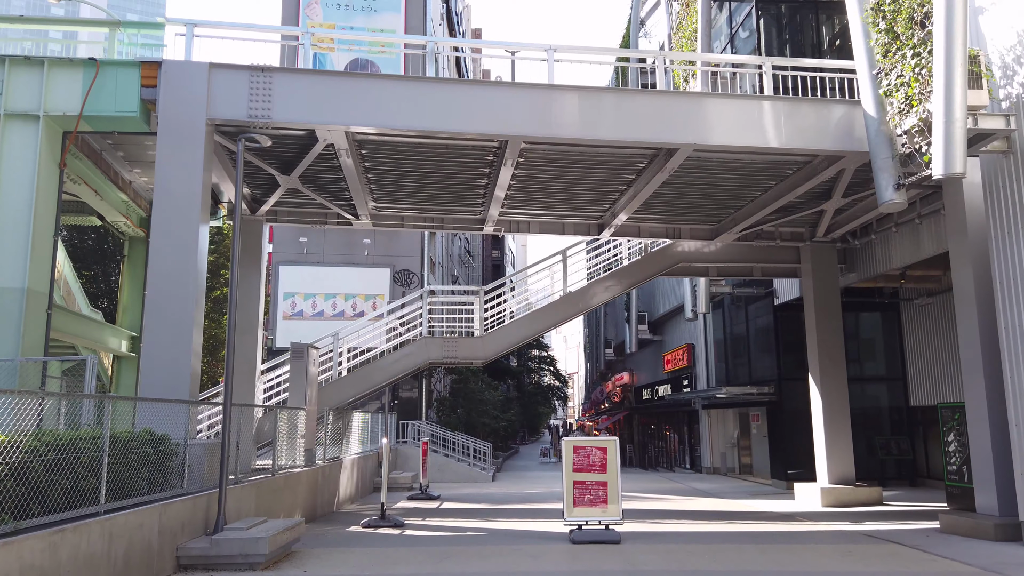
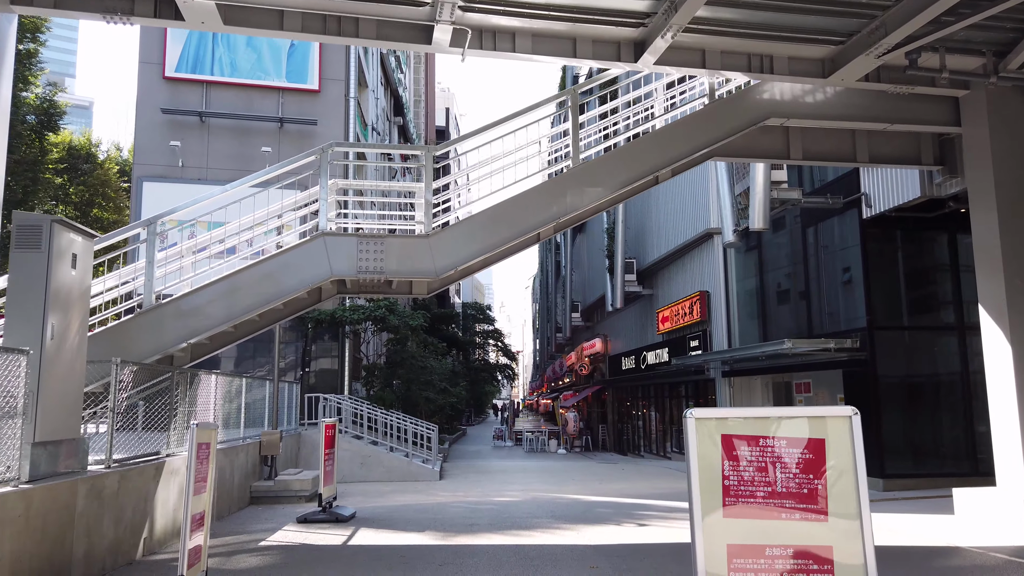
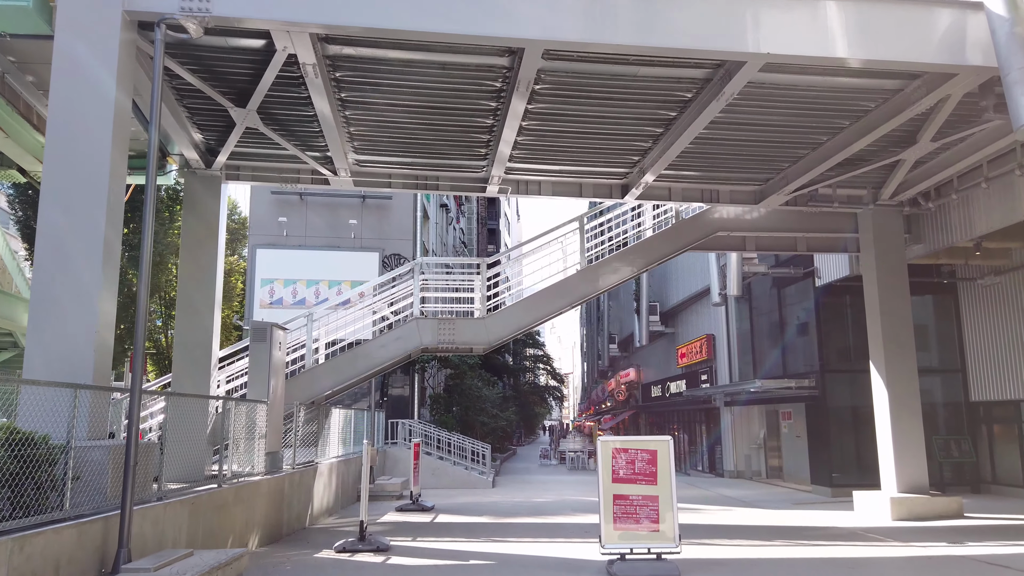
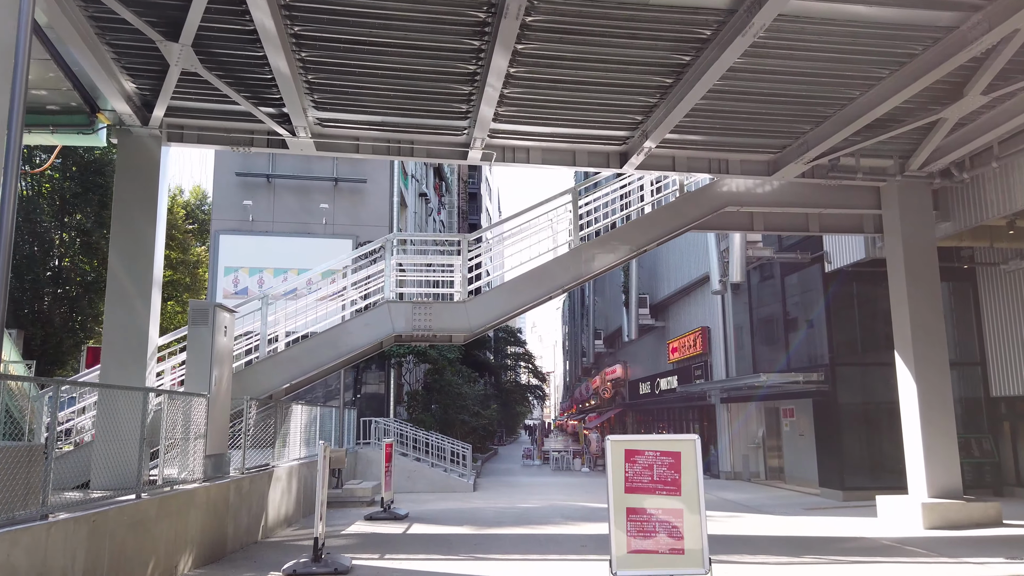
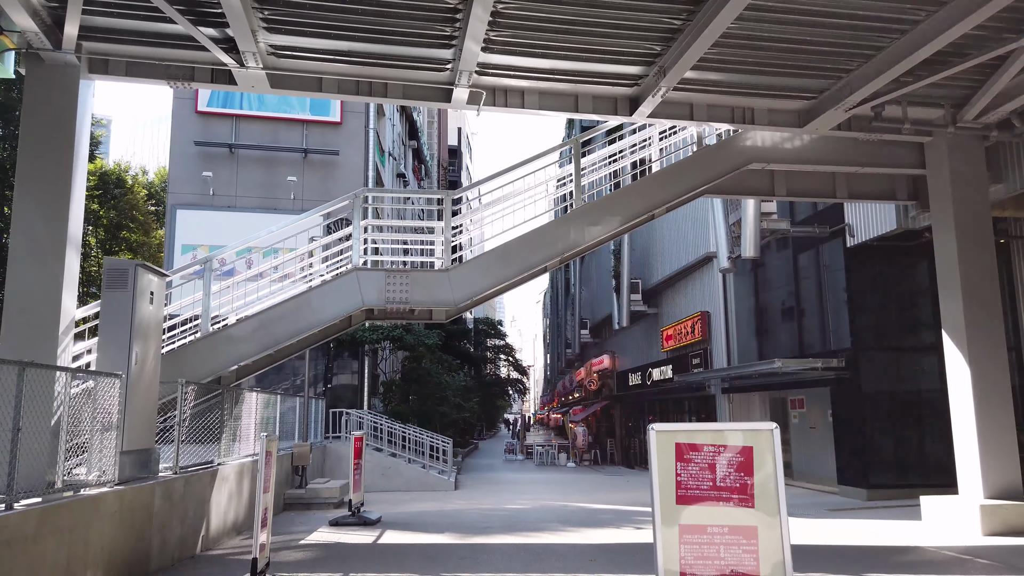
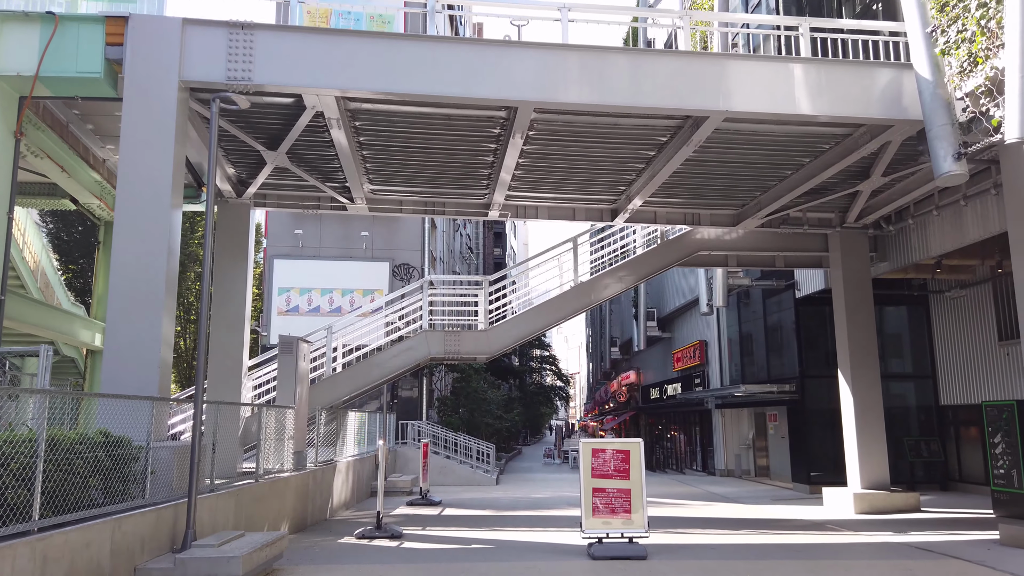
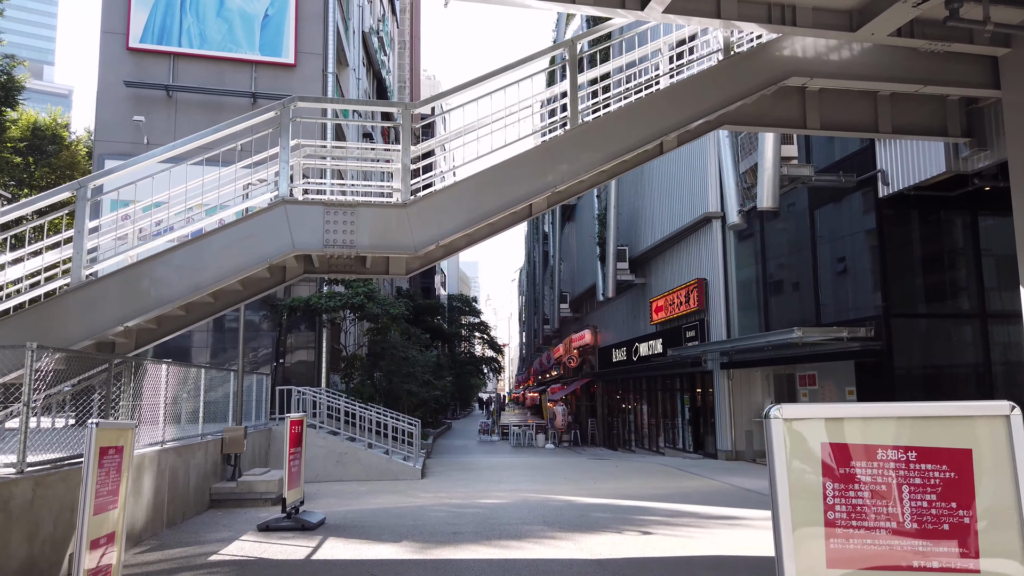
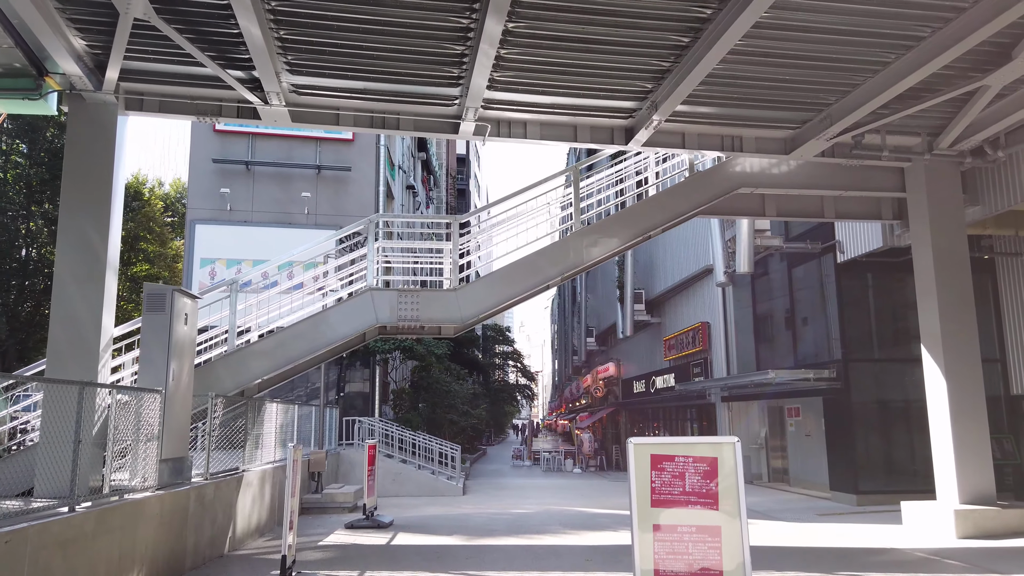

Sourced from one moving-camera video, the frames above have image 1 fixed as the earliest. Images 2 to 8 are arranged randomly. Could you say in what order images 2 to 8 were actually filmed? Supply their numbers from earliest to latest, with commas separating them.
6, 3, 4, 8, 5, 2, 7
